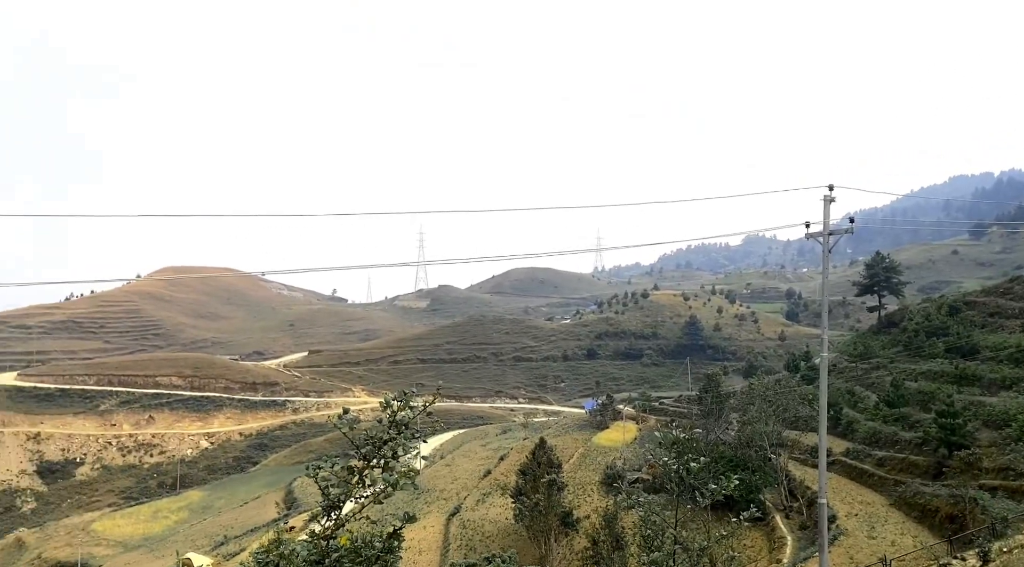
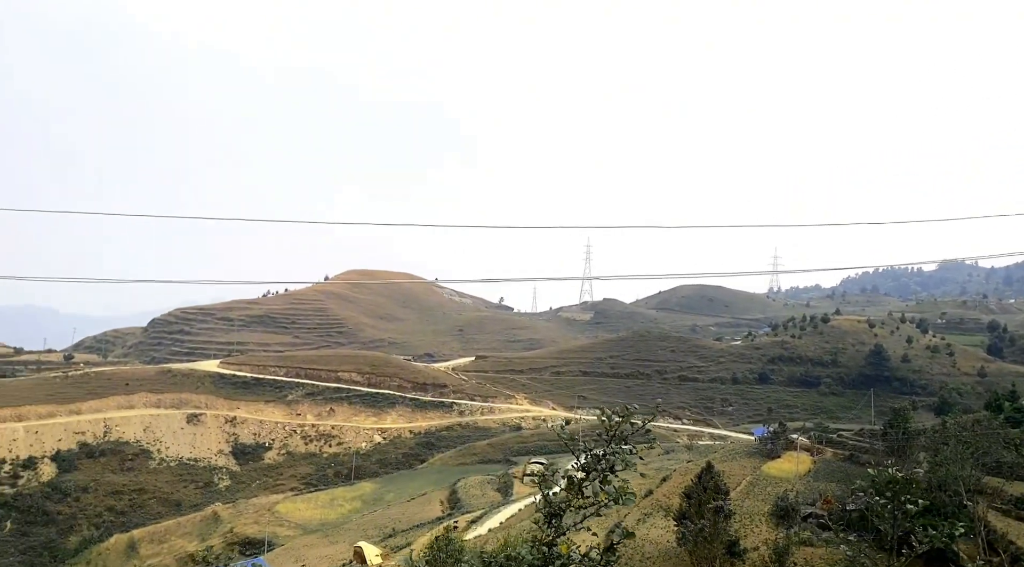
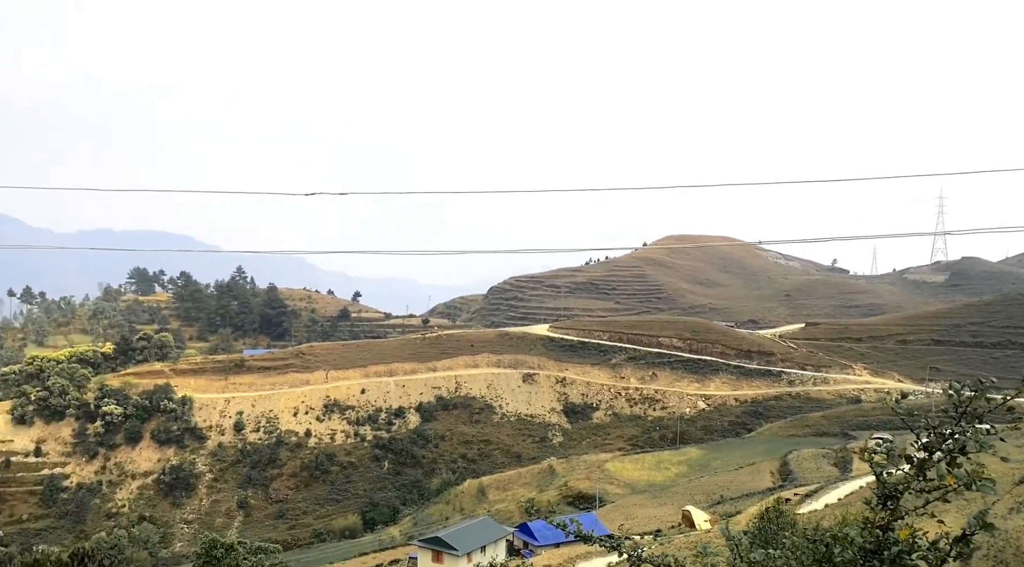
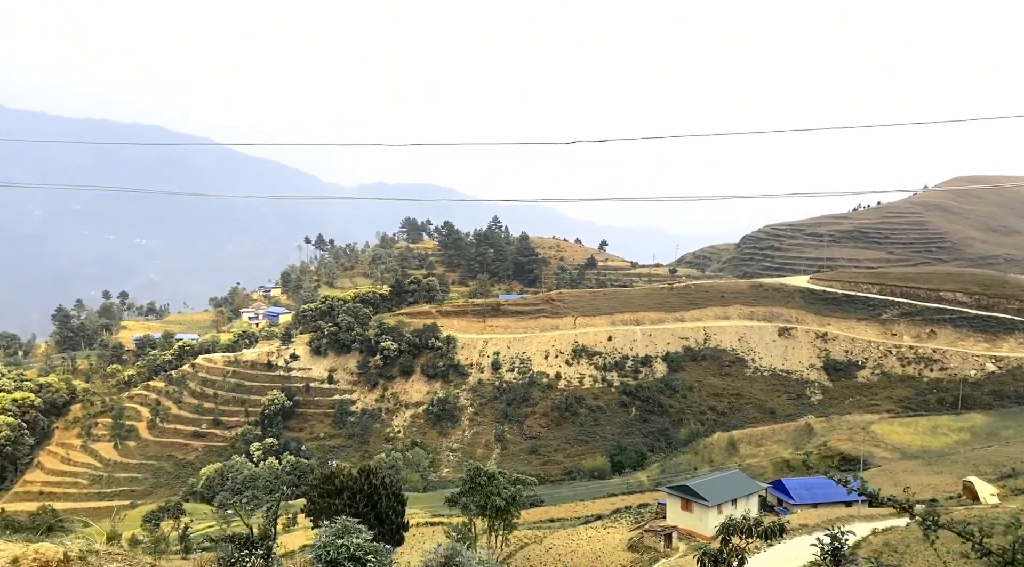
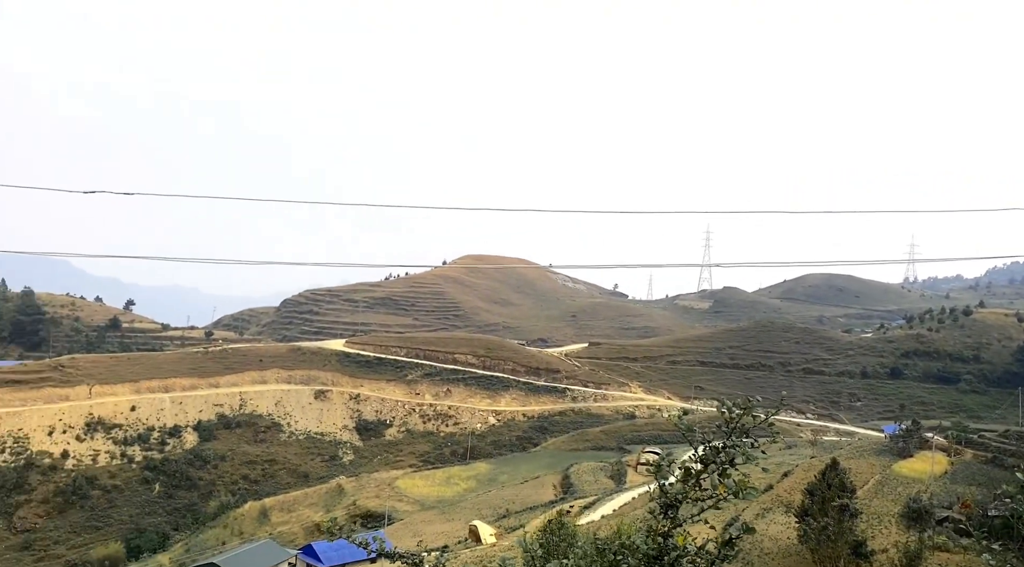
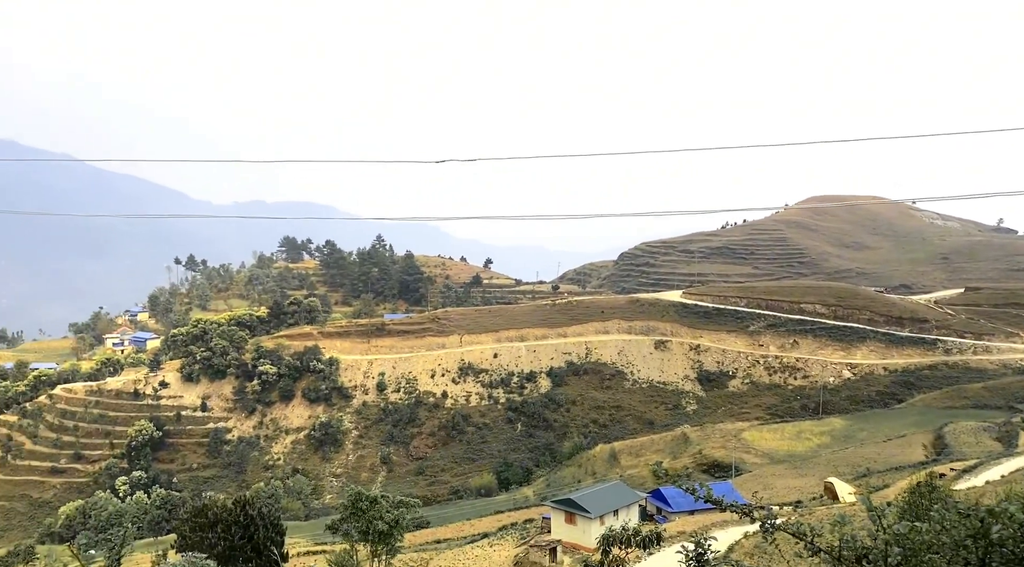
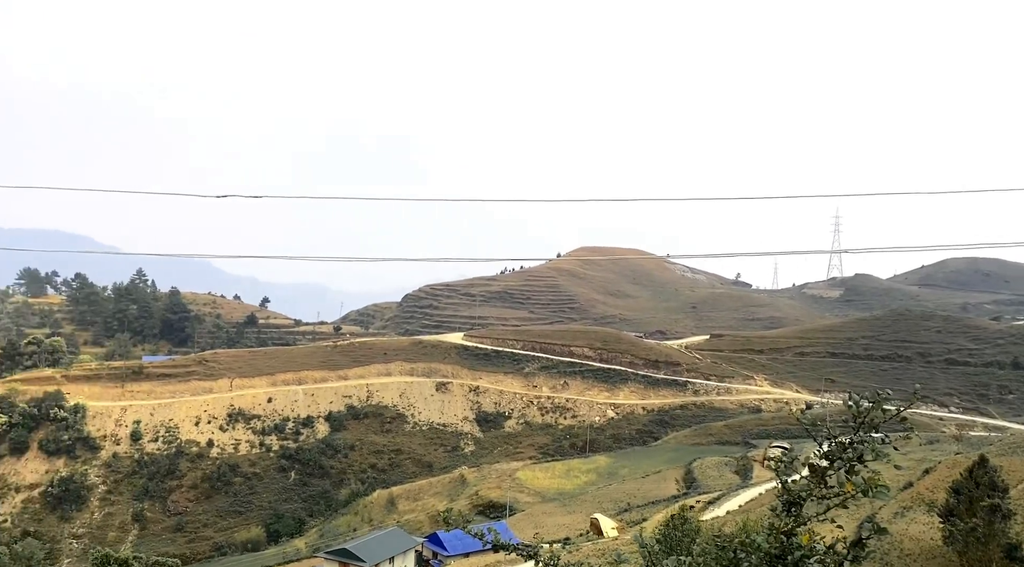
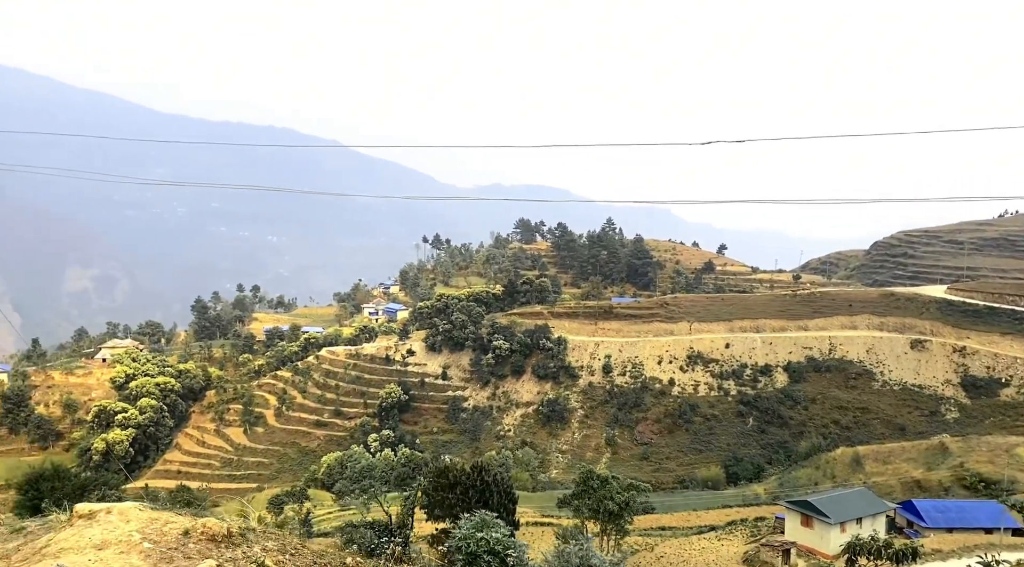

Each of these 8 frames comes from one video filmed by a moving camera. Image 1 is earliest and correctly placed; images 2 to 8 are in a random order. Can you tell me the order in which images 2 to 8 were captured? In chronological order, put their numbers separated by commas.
2, 5, 7, 3, 6, 4, 8
